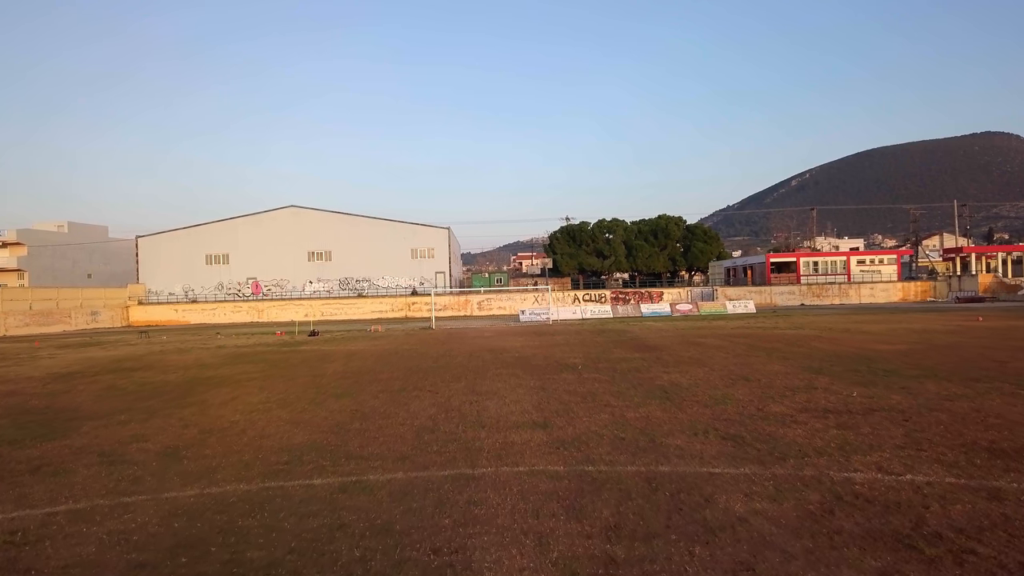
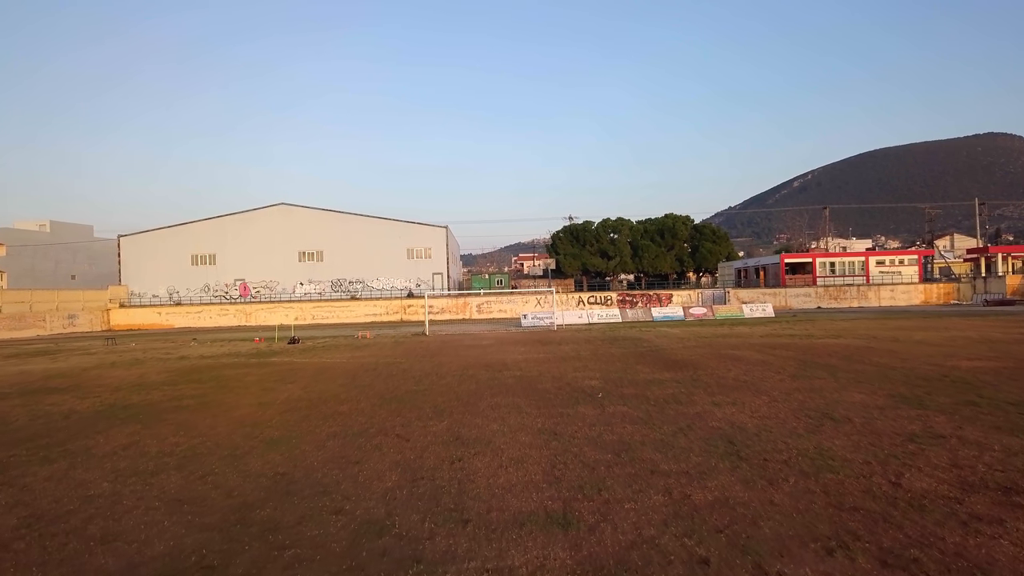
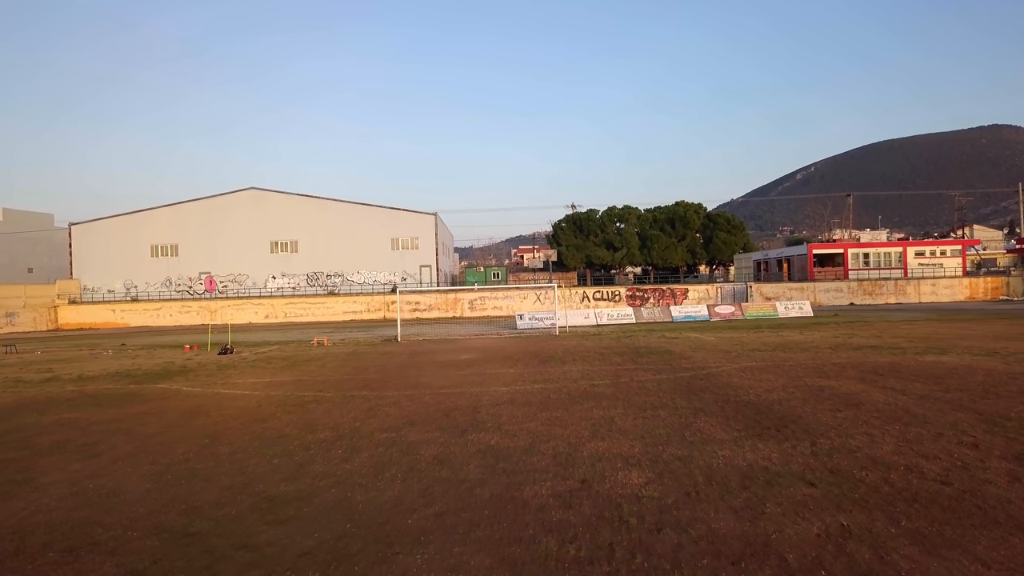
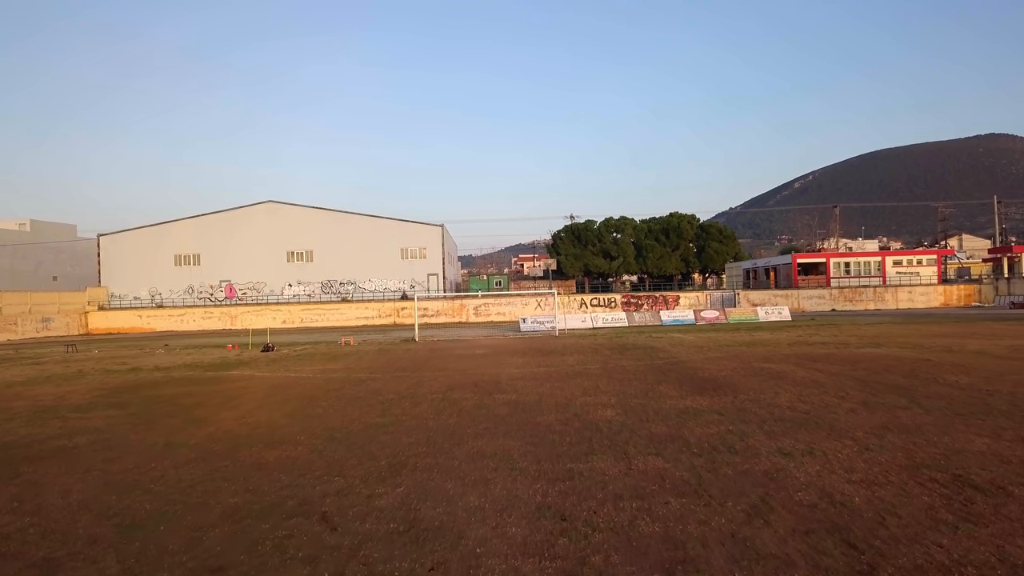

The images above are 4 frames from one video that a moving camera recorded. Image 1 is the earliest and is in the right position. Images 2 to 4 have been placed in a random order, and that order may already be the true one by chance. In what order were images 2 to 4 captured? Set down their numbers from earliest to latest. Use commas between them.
2, 4, 3
